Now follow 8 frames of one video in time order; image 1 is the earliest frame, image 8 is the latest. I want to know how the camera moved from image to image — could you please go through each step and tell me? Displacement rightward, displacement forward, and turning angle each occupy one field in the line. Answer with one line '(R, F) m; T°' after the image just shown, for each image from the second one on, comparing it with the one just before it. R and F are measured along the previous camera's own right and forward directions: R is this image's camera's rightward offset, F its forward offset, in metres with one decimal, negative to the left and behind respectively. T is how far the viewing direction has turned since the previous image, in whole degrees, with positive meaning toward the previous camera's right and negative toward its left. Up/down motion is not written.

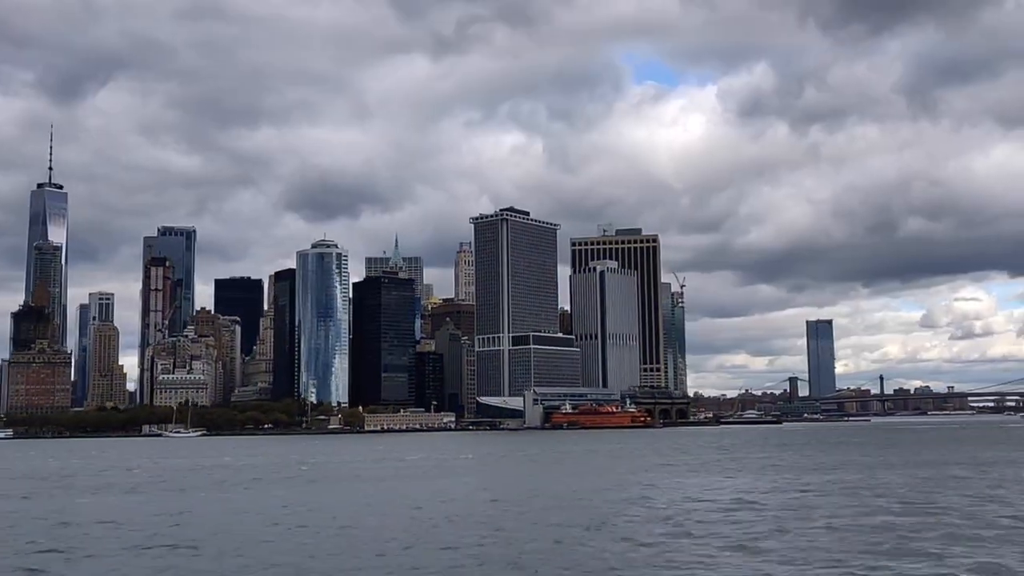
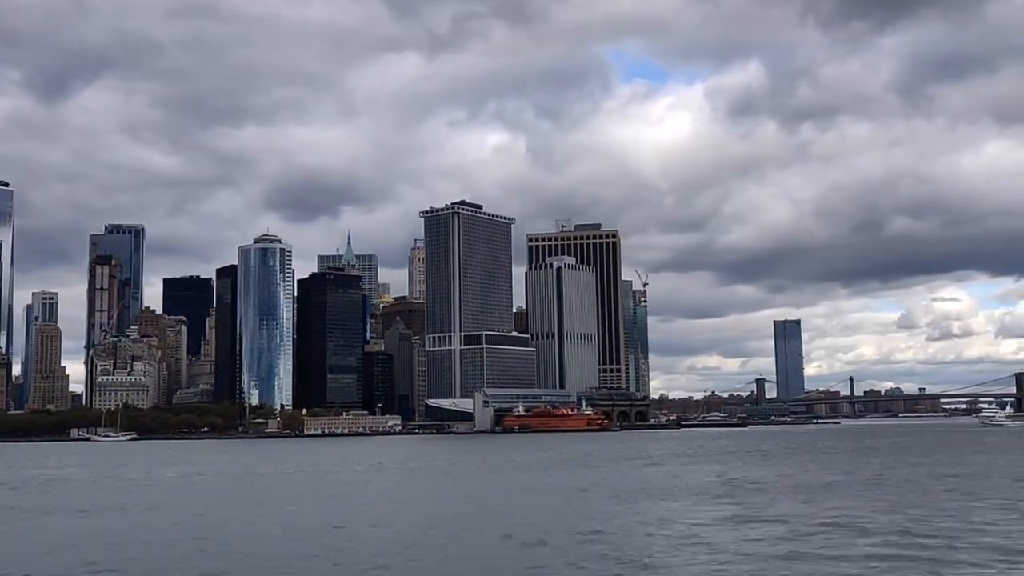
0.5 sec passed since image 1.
(+8.4, +6.9) m; +1°
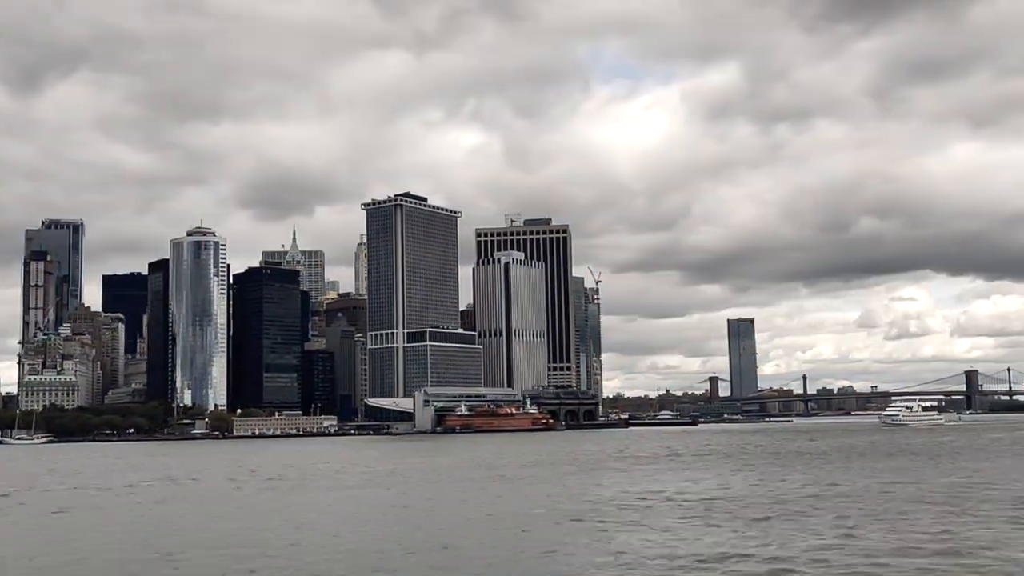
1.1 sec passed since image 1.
(+7.3, +4.1) m; +2°
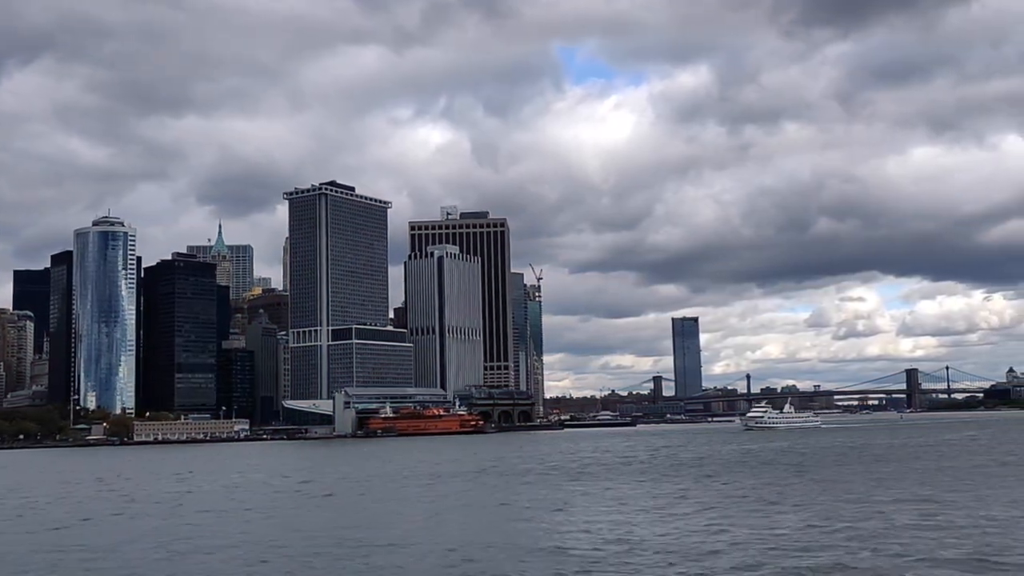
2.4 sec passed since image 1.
(+8.0, +6.9) m; +3°
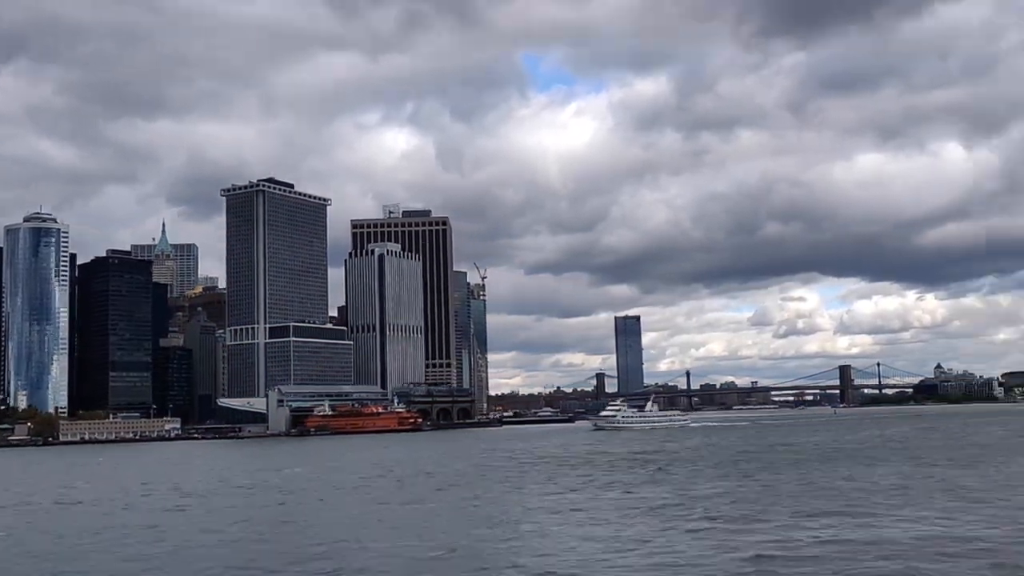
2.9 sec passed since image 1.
(+5.6, -3.3) m; +3°
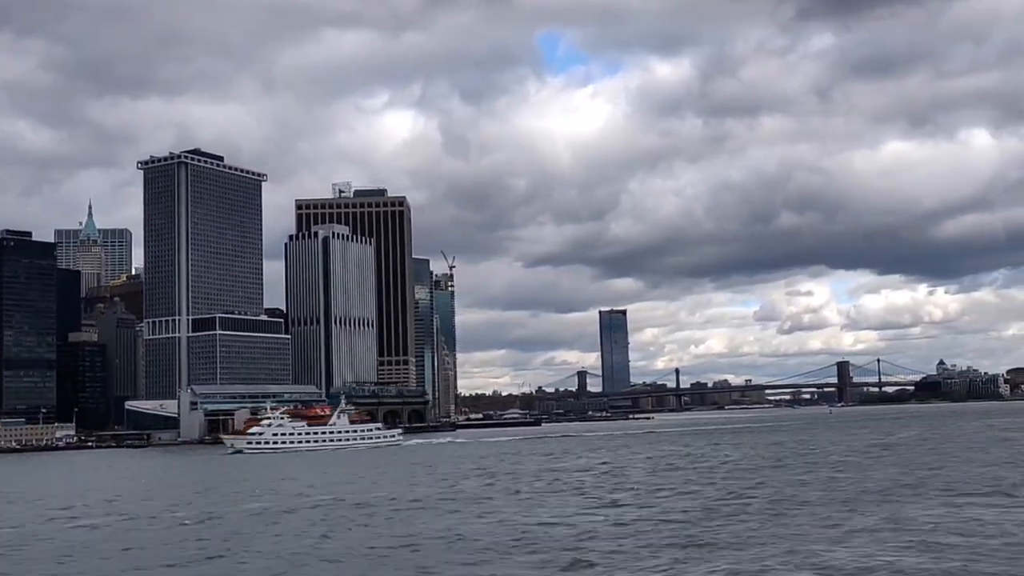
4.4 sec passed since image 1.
(+10.6, +19.7) m; -1°
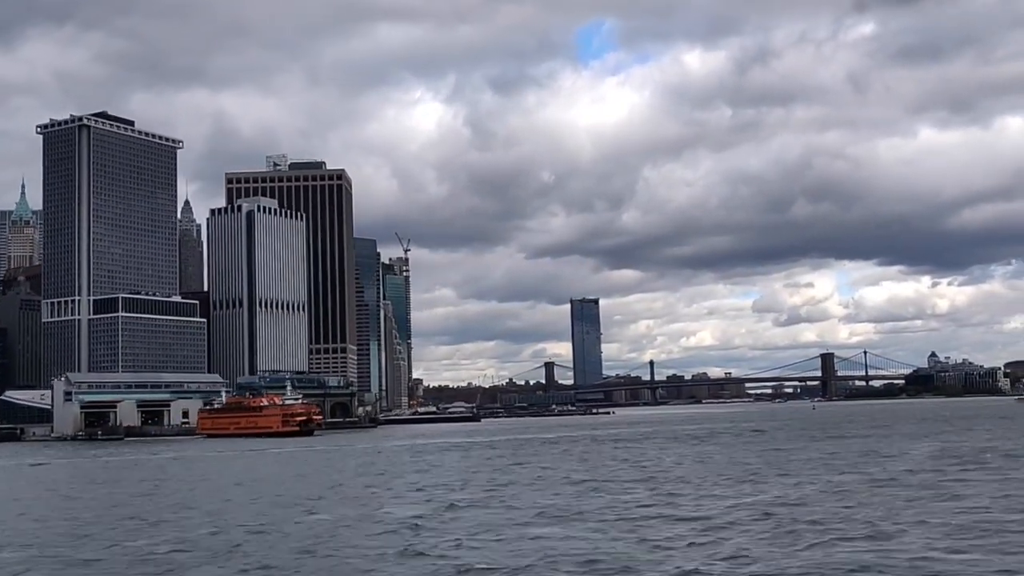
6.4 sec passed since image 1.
(+15.0, +10.9) m; -1°
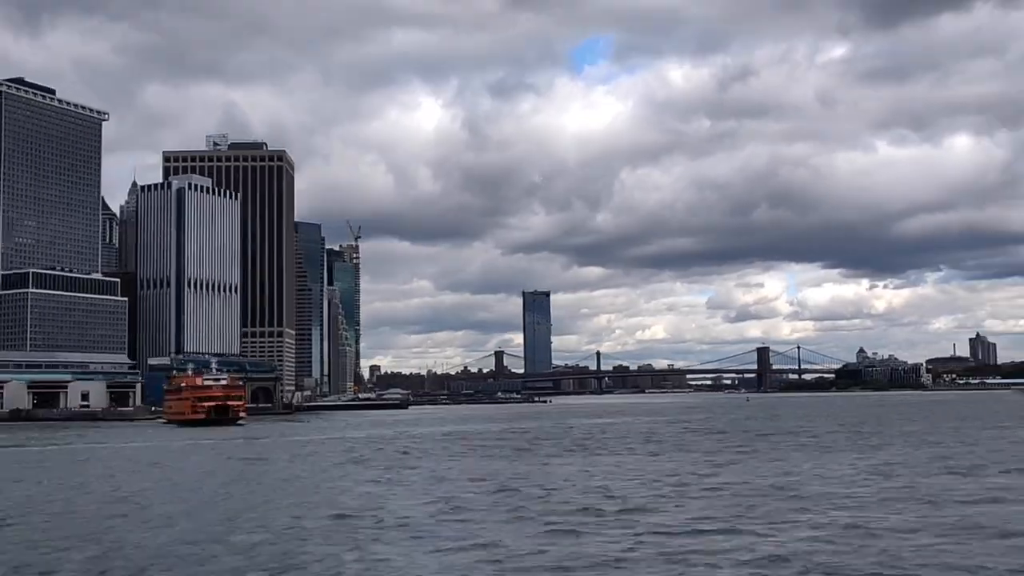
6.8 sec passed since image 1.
(+6.4, -5.7) m; +2°
